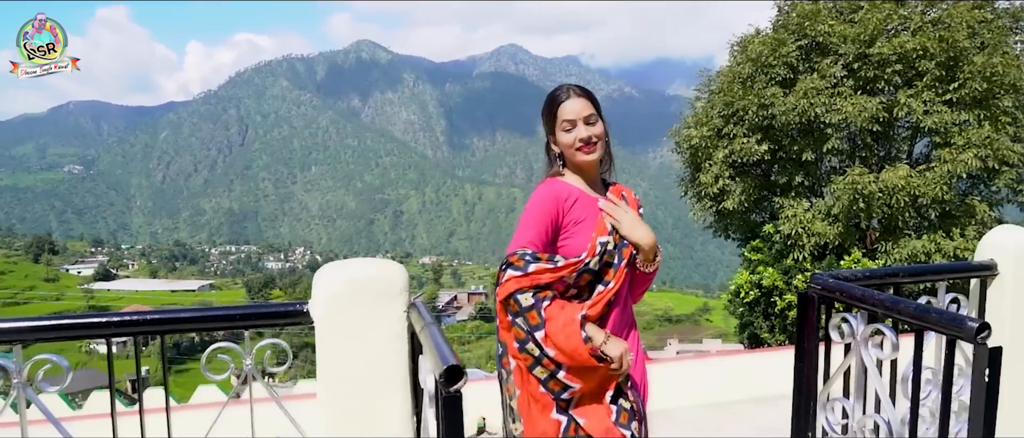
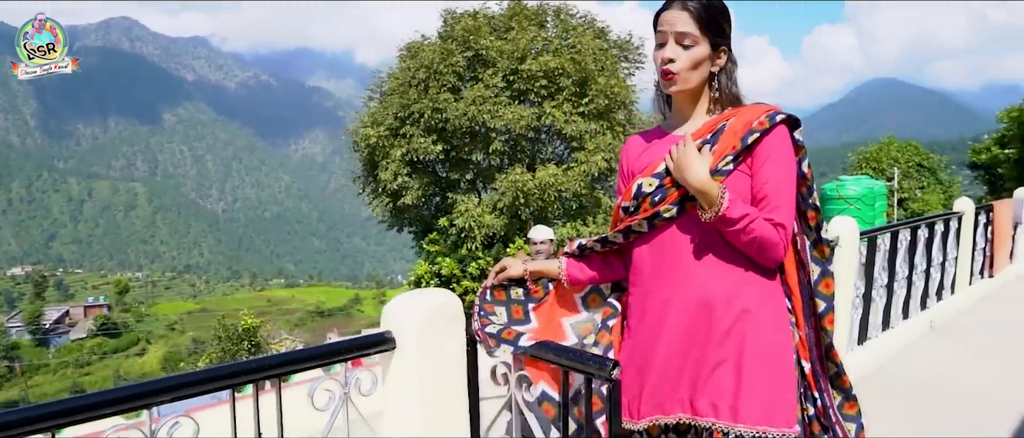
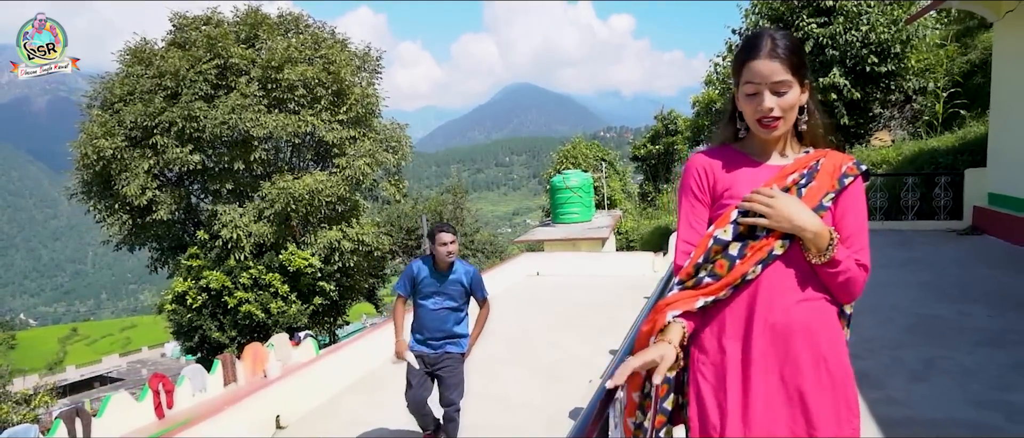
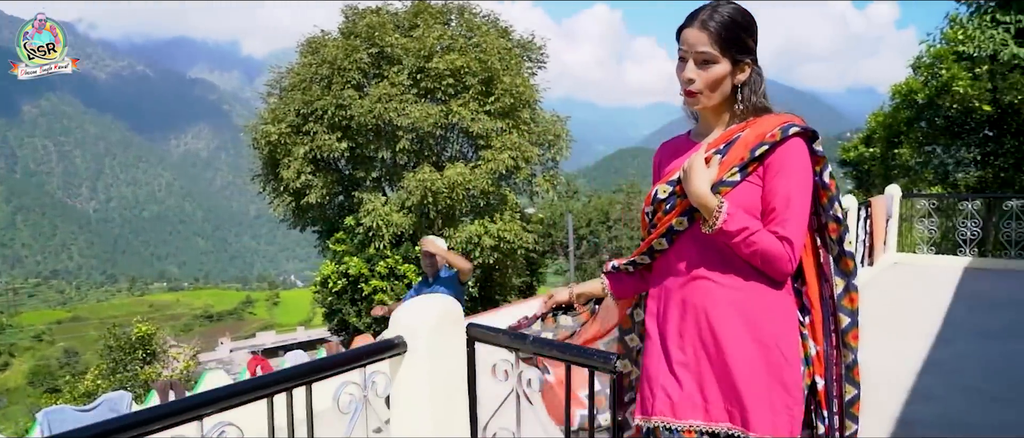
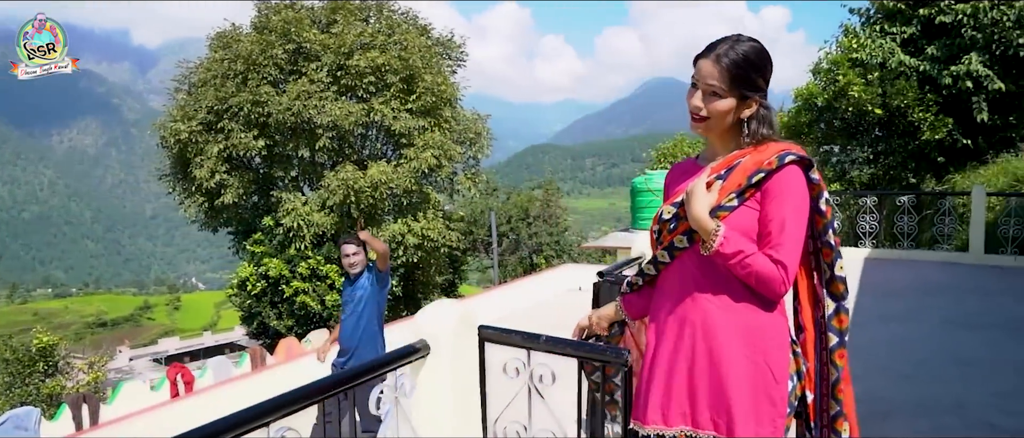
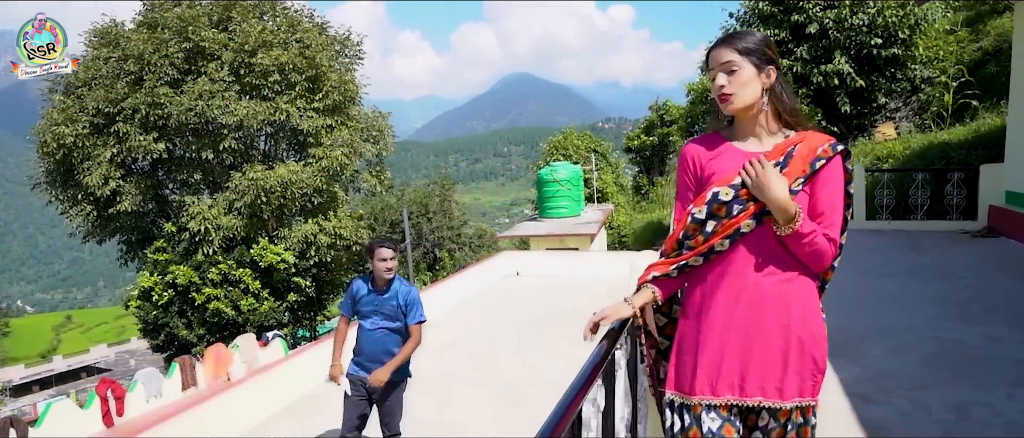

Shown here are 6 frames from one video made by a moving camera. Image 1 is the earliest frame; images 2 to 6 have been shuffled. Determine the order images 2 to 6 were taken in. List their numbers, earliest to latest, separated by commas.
2, 4, 5, 6, 3
